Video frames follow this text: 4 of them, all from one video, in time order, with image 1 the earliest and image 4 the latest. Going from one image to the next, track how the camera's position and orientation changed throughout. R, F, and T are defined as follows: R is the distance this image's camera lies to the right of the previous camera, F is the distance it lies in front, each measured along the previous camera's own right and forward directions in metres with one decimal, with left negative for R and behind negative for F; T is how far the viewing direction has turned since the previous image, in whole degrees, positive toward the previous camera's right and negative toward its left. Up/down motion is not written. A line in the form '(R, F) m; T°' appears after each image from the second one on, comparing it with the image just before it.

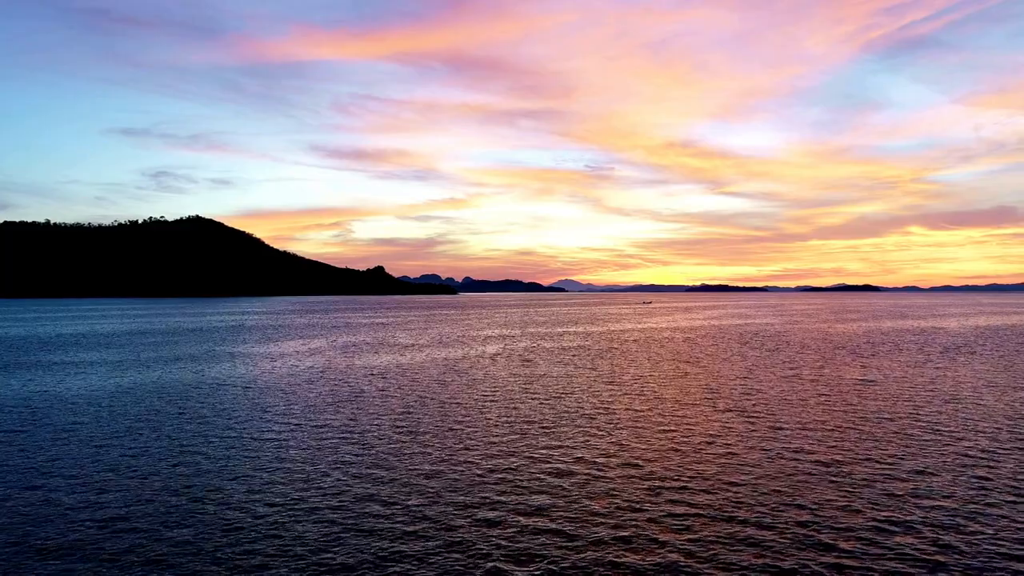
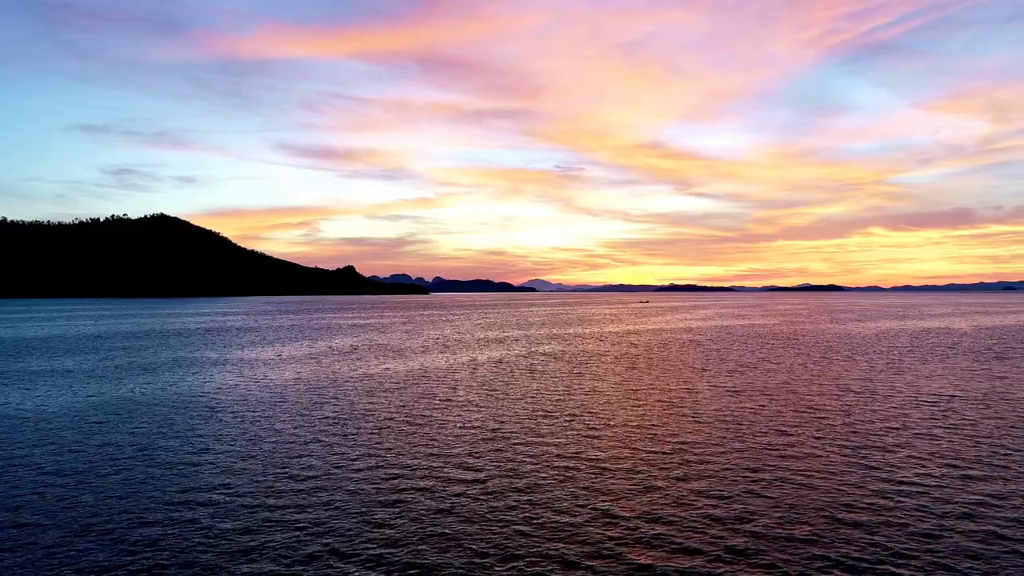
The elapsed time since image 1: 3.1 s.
(-3.2, +4.5) m; +2°
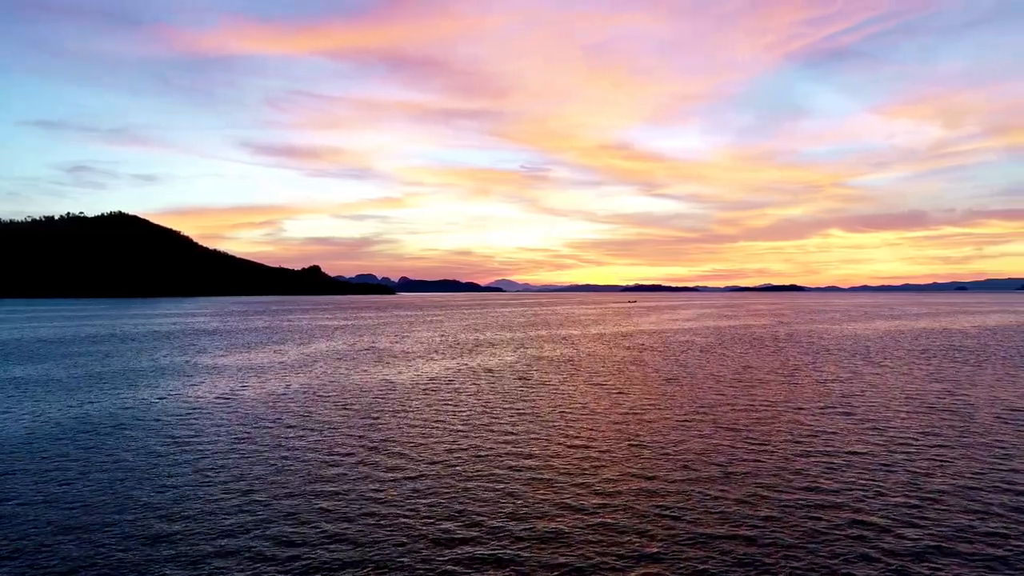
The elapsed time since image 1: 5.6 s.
(-3.0, +3.3) m; +3°
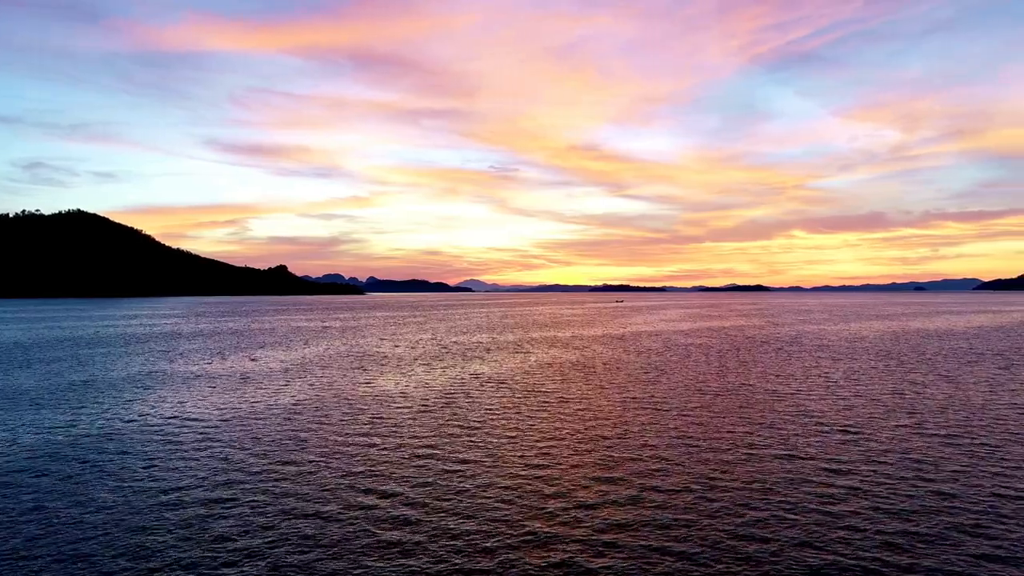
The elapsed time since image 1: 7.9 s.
(-3.0, +2.7) m; +3°
